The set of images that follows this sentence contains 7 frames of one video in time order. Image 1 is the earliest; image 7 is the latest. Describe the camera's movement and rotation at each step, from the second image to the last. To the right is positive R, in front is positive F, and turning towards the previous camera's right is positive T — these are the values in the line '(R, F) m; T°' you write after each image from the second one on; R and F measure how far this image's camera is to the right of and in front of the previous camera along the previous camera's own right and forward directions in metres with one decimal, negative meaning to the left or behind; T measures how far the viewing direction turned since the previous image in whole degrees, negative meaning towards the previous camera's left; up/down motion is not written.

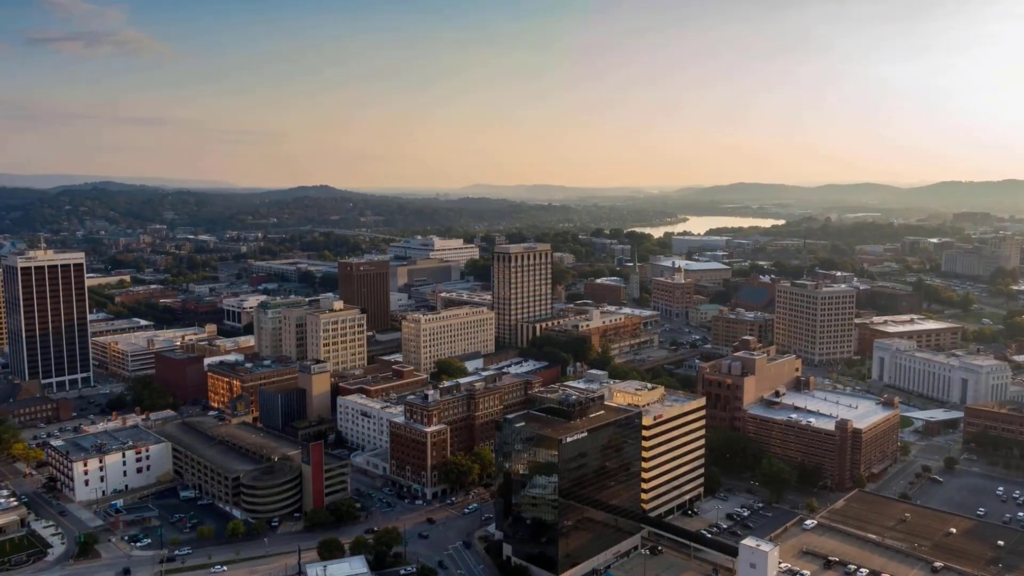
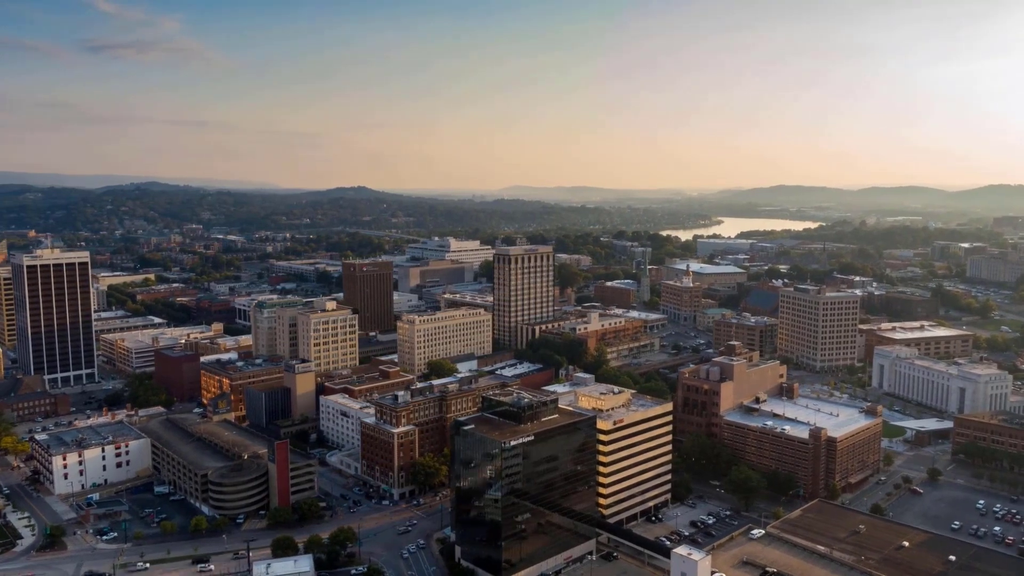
(+3.8, +0.1) m; -3°
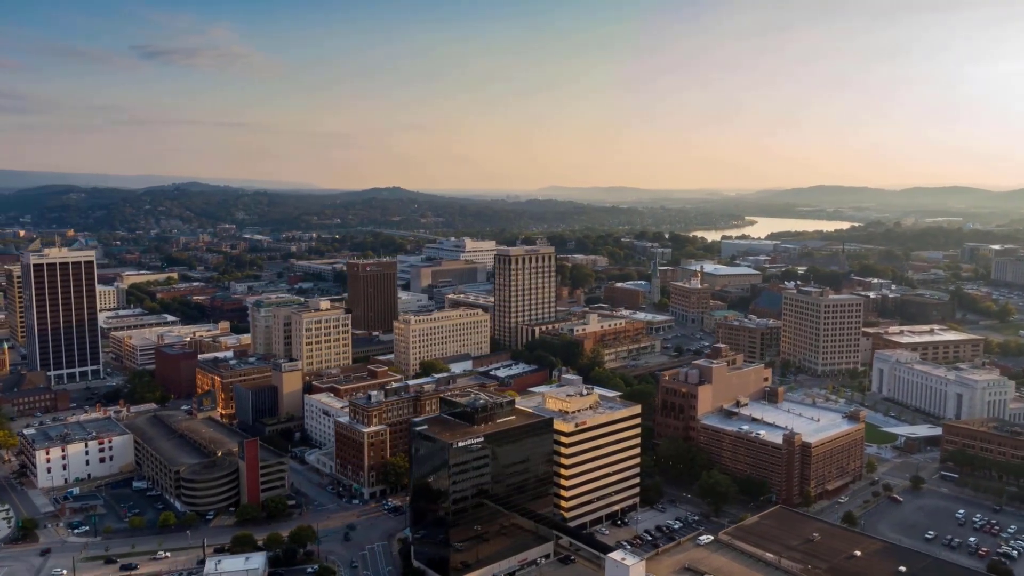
(+3.6, +0.2) m; -3°
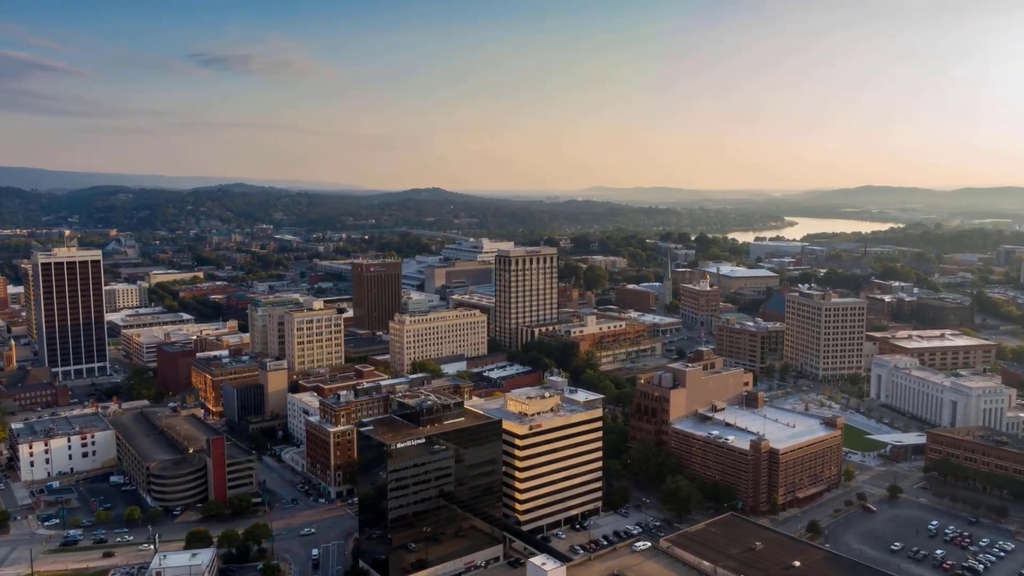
(+4.1, +0.2) m; -3°
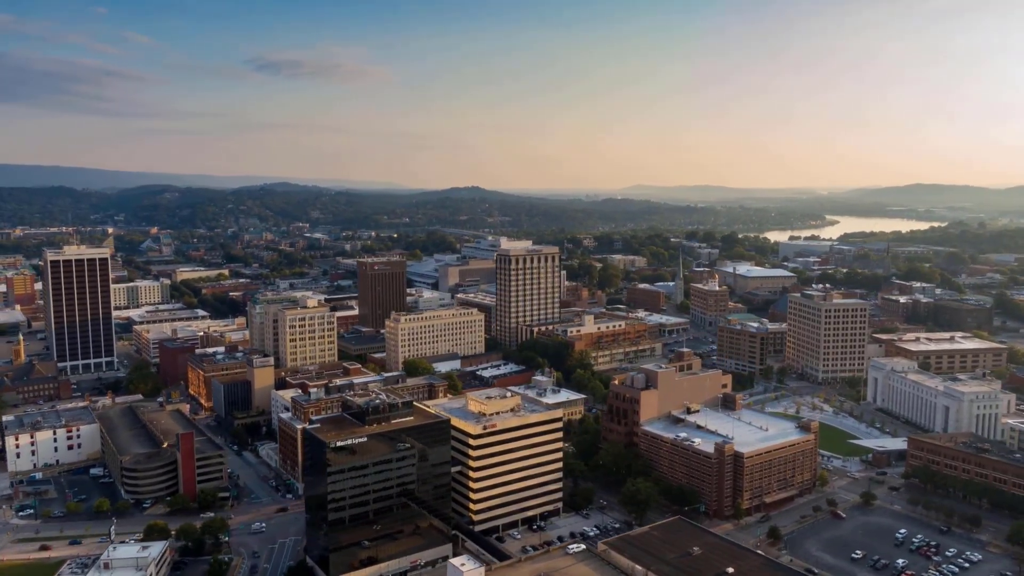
(+4.2, +0.2) m; -3°
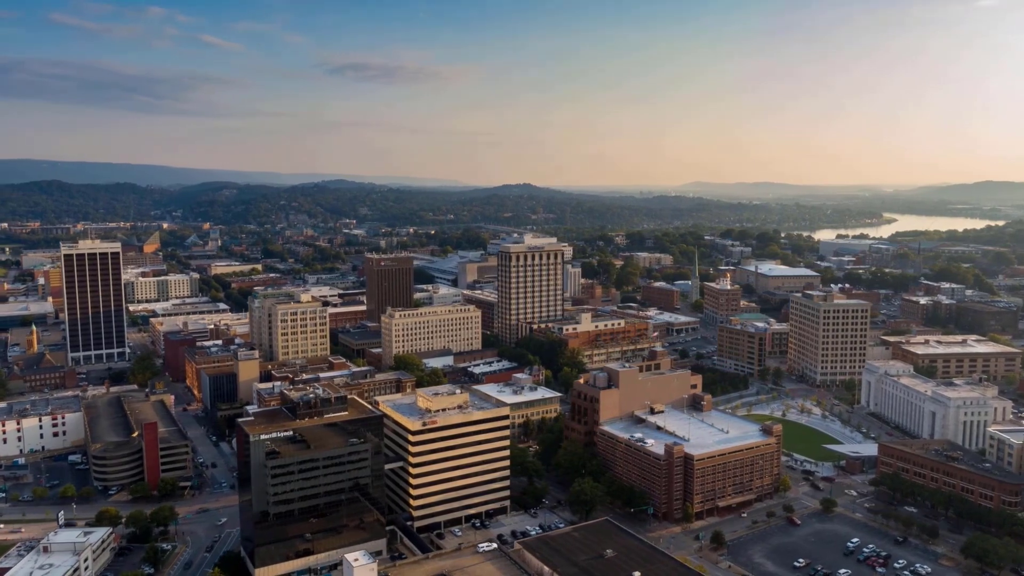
(+5.5, +0.4) m; -4°
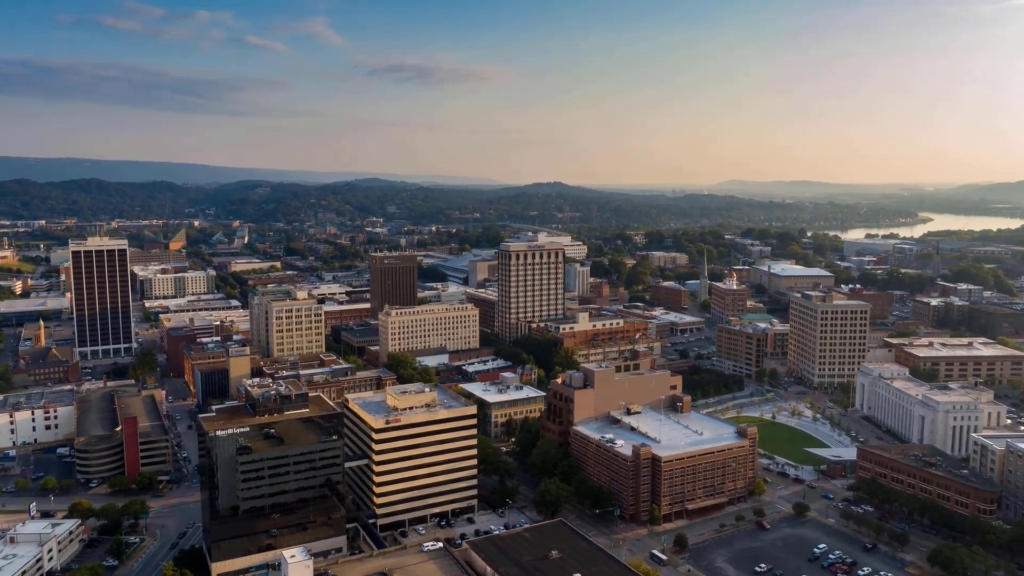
(+3.3, +0.2) m; -2°
